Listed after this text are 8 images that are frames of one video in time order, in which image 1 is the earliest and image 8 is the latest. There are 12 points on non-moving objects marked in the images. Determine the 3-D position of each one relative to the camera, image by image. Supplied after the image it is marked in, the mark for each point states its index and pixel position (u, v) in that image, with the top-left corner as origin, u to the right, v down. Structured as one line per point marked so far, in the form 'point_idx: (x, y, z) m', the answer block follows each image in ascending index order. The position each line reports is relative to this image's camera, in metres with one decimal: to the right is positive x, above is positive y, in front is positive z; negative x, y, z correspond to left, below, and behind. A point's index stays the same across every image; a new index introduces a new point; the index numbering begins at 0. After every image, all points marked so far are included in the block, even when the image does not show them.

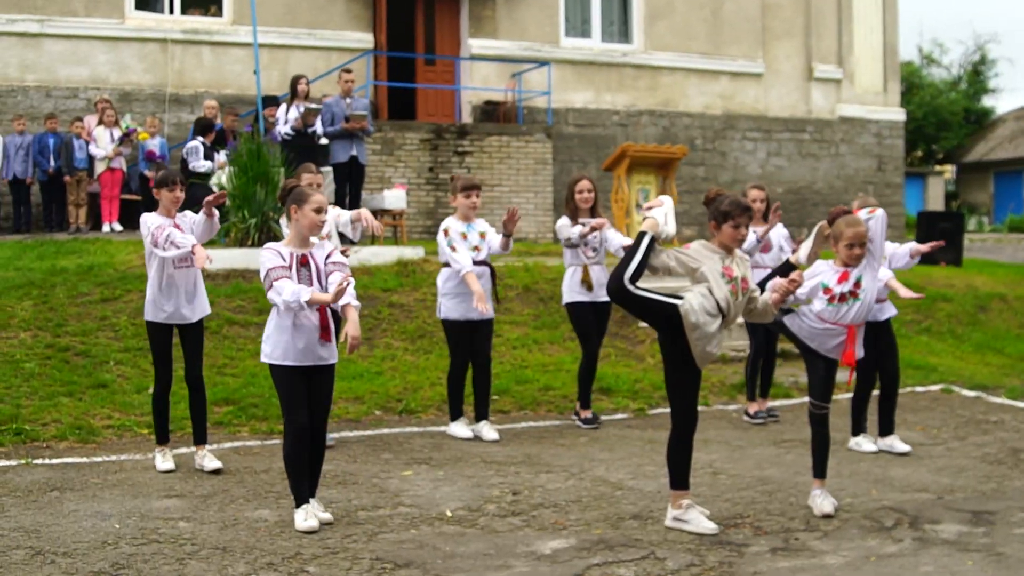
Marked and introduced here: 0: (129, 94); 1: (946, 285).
0: (-4.9, +2.5, +18.1) m
1: (+4.4, 0.0, +14.2) m
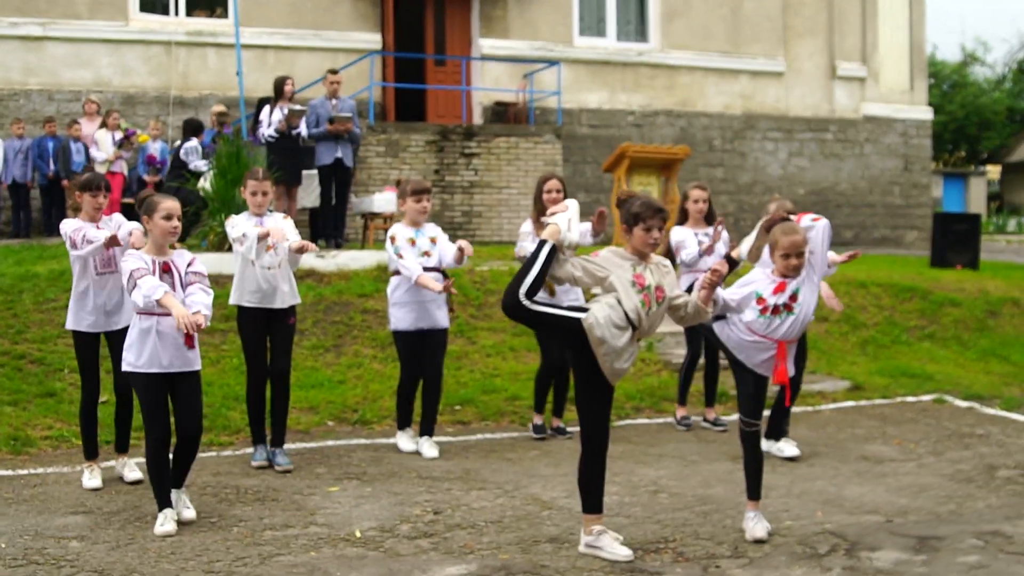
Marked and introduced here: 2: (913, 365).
0: (-4.8, +2.4, +17.9) m
1: (+4.3, 0.0, +13.6) m
2: (+3.3, -0.6, +11.3) m
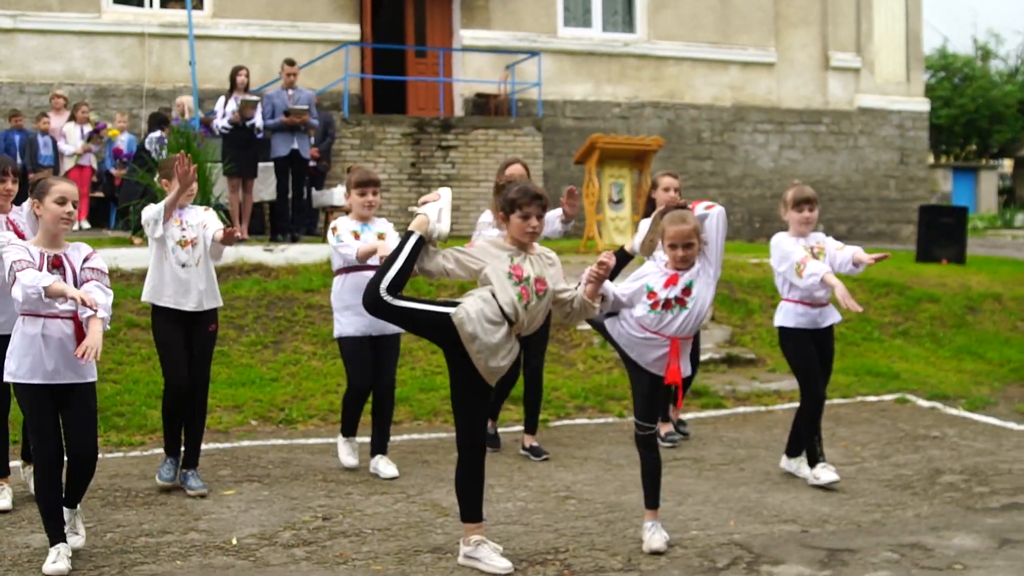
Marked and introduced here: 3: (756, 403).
0: (-5.1, +2.5, +17.6) m
1: (+4.0, 0.0, +13.1) m
2: (+2.9, -0.6, +10.8) m
3: (+1.7, -0.8, +9.6) m
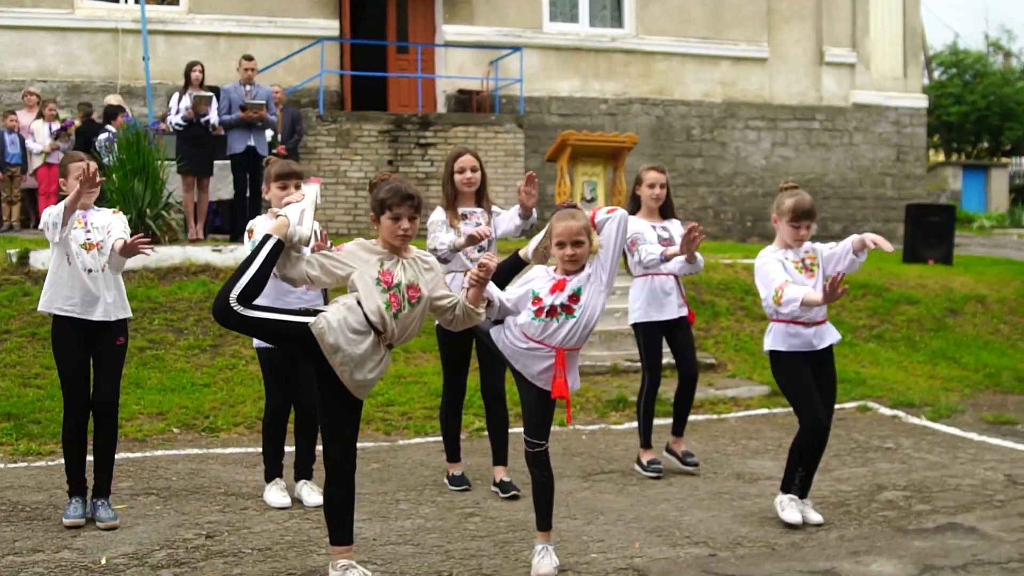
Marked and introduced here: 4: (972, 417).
0: (-5.3, +2.5, +17.2) m
1: (+3.7, 0.0, +12.7) m
2: (+2.5, -0.6, +10.4) m
3: (+1.3, -0.8, +9.1) m
4: (+3.0, -0.8, +9.1) m
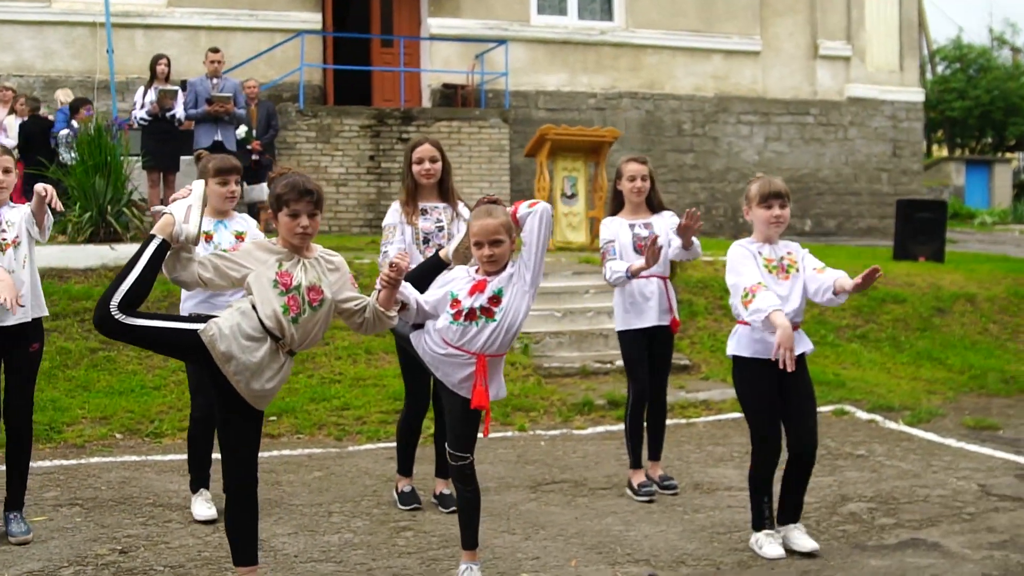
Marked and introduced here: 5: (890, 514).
0: (-5.5, +2.5, +16.9) m
1: (+3.4, 0.0, +12.3) m
2: (+2.3, -0.6, +10.0) m
3: (+1.0, -0.8, +8.8) m
4: (+2.8, -0.8, +8.7) m
5: (+1.7, -1.0, +6.2) m
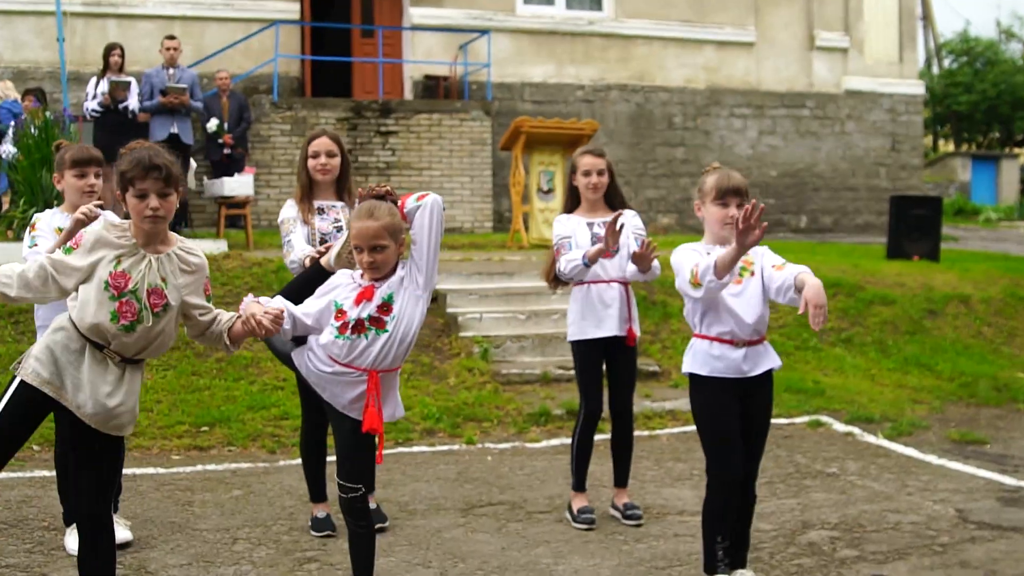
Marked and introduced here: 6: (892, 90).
0: (-5.7, +2.5, +16.4) m
1: (+3.2, 0.0, +11.7) m
2: (+2.0, -0.6, +9.4) m
3: (+0.7, -0.8, +8.2) m
4: (+2.5, -0.9, +8.1) m
5: (+1.4, -1.0, +5.6) m
6: (+5.3, +2.7, +19.3) m
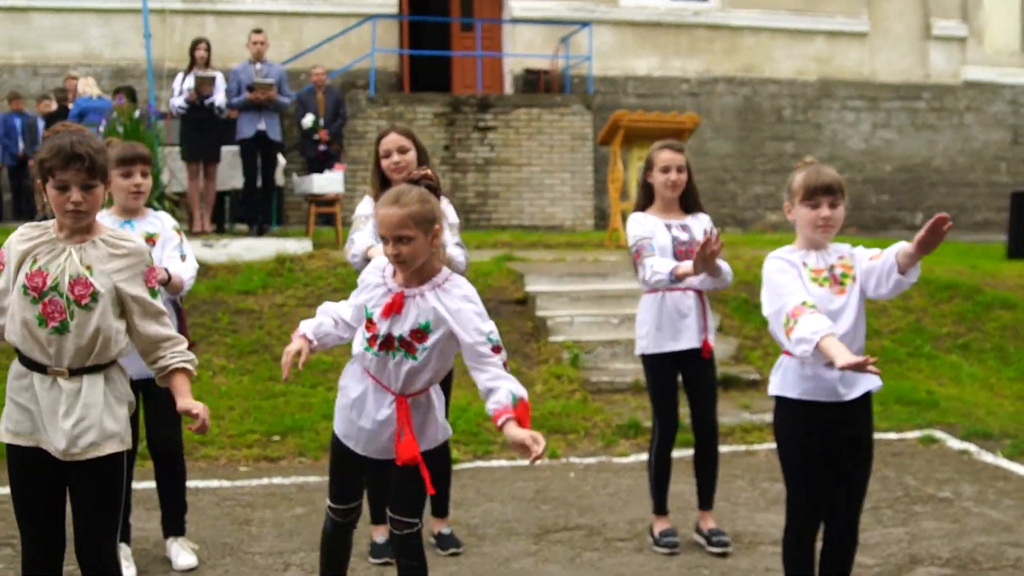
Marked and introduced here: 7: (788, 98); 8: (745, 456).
0: (-4.6, +2.6, +16.3) m
1: (+3.9, 0.0, +10.9) m
2: (+2.6, -0.6, +8.8) m
3: (+1.2, -0.8, +7.7) m
4: (+2.9, -0.9, +7.5) m
5: (+1.6, -1.1, +5.0) m
6: (+6.6, +2.7, +18.4) m
7: (+3.5, +2.4, +17.5) m
8: (+1.2, -0.9, +7.3) m
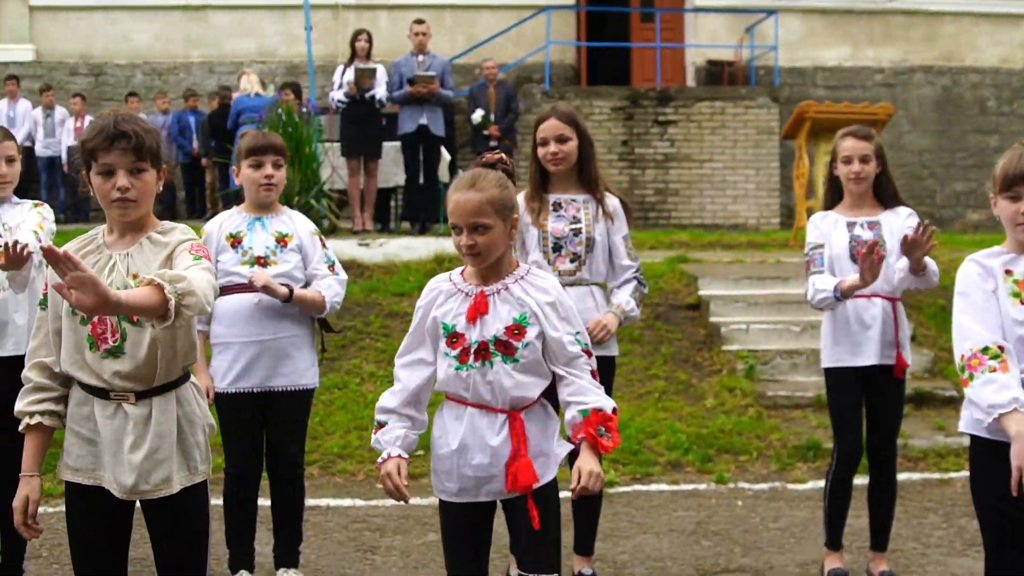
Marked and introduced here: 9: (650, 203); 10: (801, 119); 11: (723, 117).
0: (-2.5, +2.6, +16.2) m
1: (+5.2, 0.0, +9.7) m
2: (+3.5, -0.7, +7.7) m
3: (+2.0, -0.9, +6.8) m
4: (+3.7, -0.9, +6.4) m
5: (+2.1, -1.1, +4.1) m
6: (+8.9, +2.6, +16.7) m
7: (+5.6, +2.3, +16.3) m
8: (+2.0, -0.9, +6.5) m
9: (+1.5, +0.9, +15.2) m
10: (+2.3, +1.4, +11.3) m
11: (+2.3, +1.8, +15.1) m
